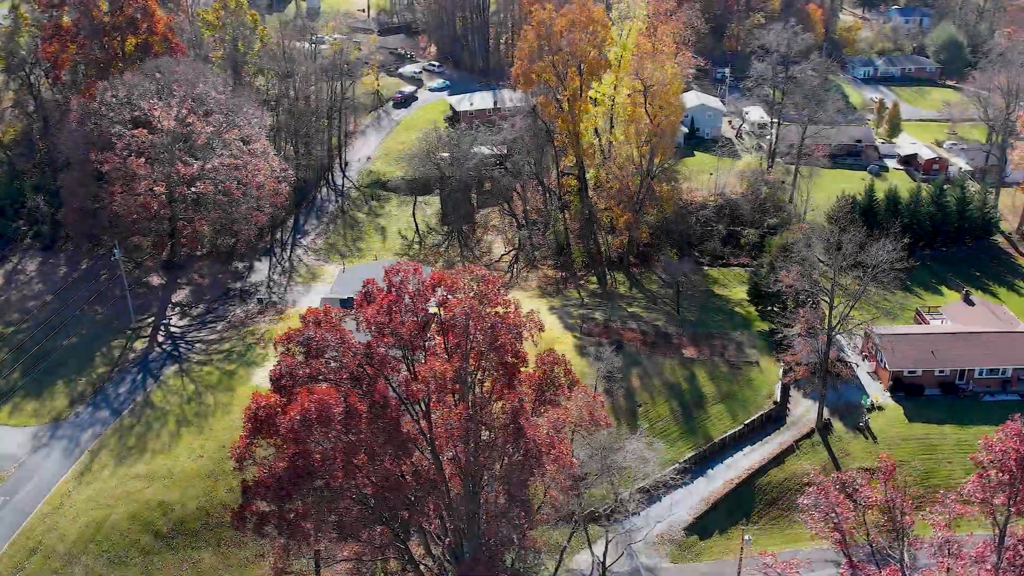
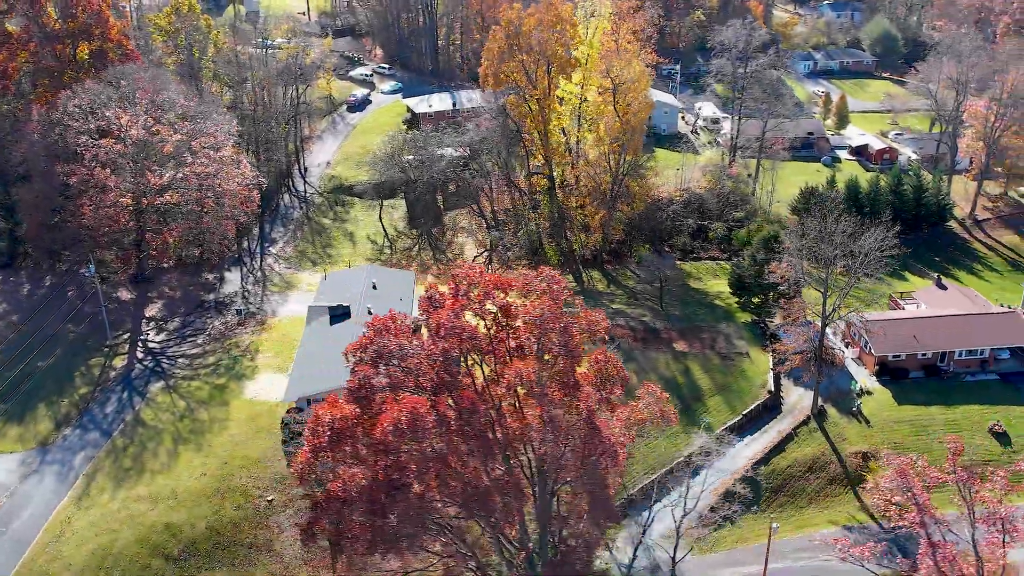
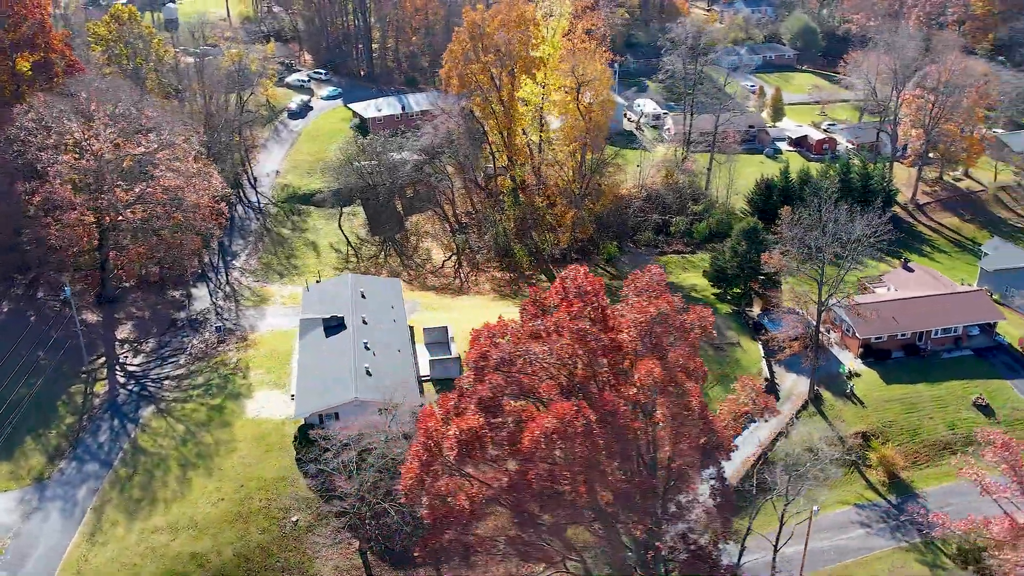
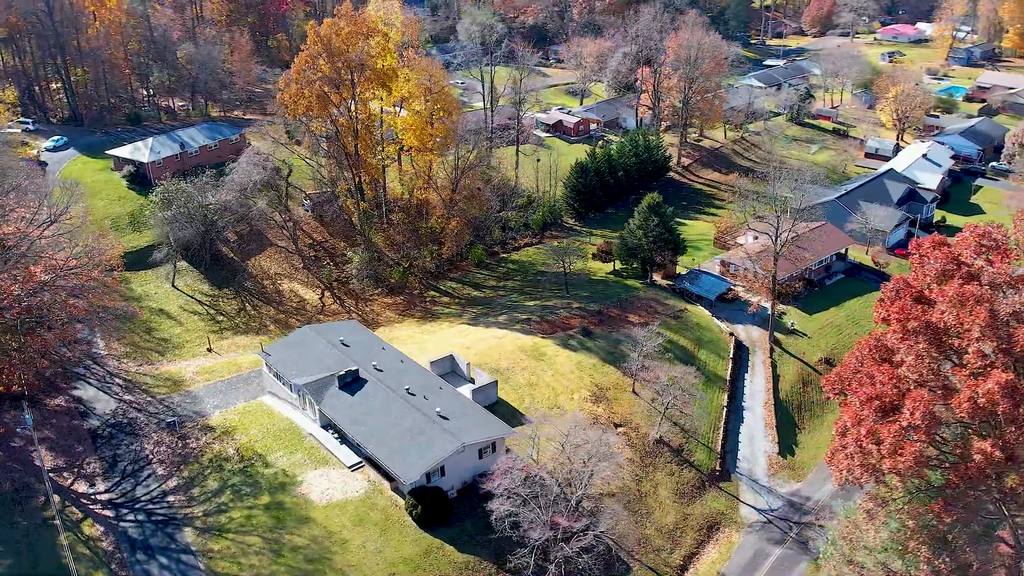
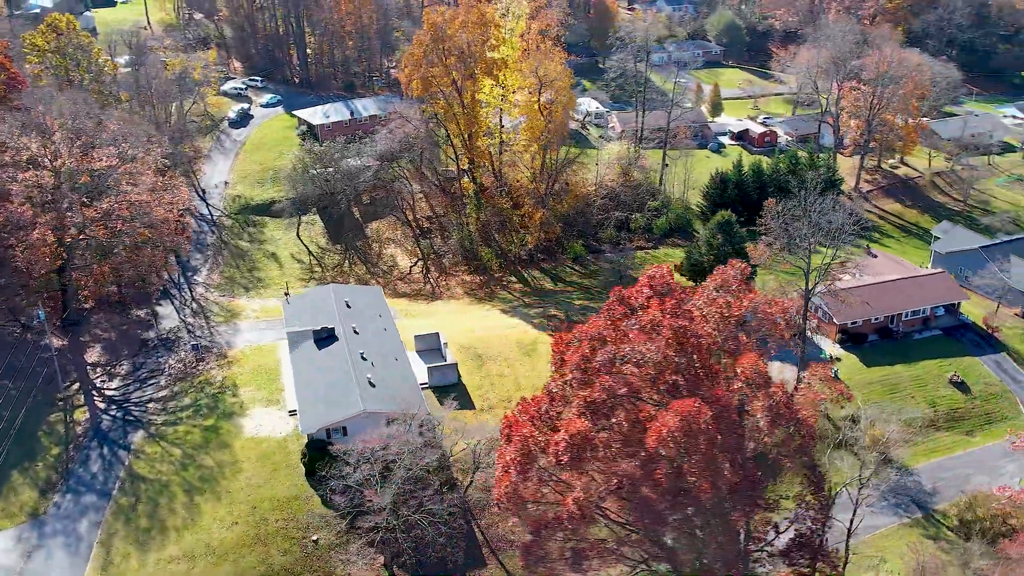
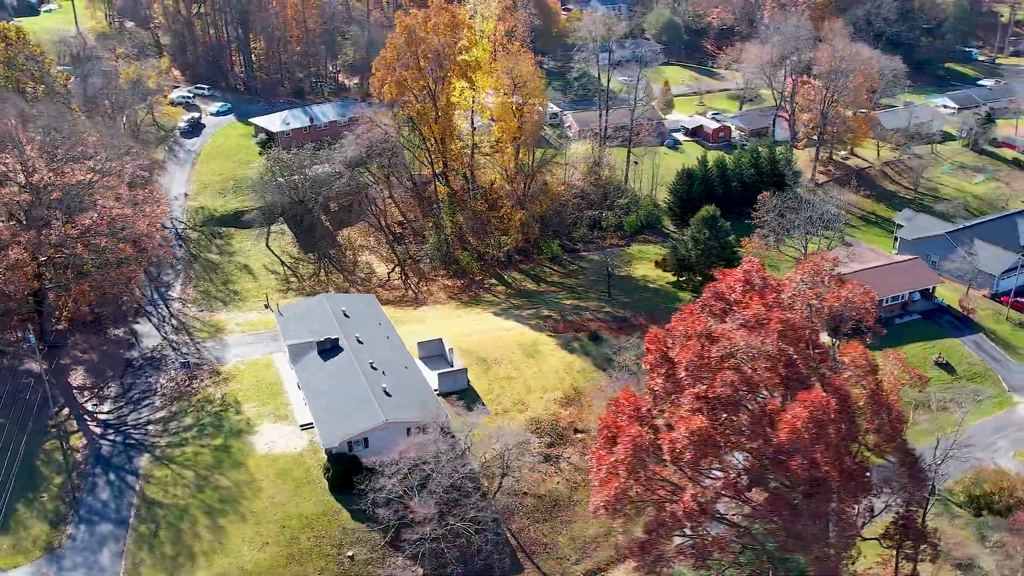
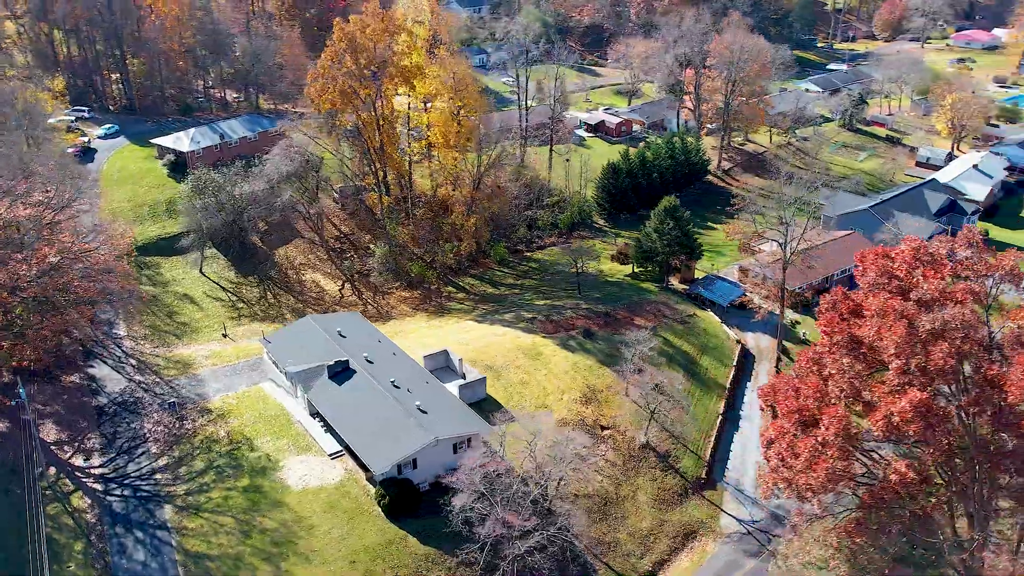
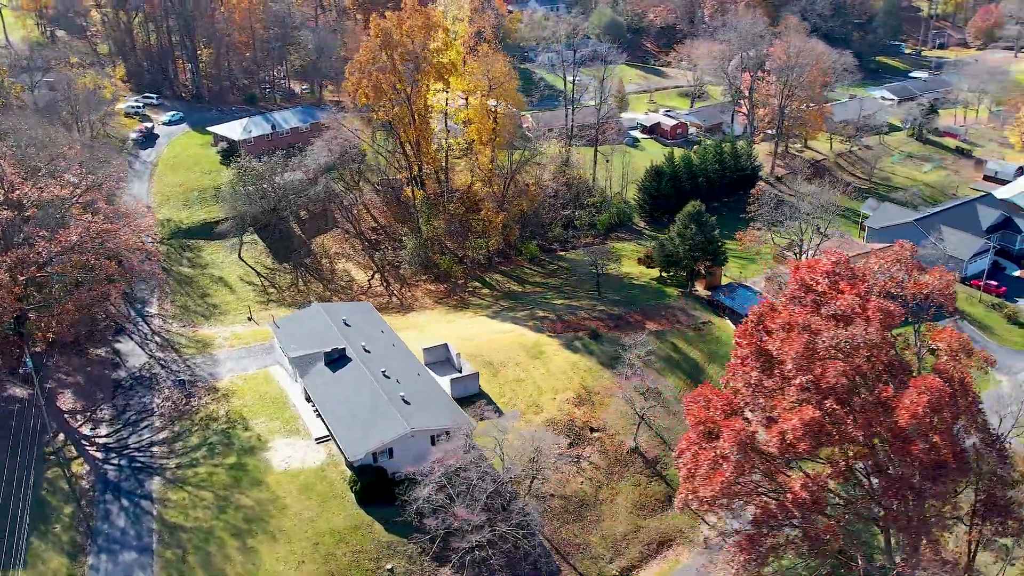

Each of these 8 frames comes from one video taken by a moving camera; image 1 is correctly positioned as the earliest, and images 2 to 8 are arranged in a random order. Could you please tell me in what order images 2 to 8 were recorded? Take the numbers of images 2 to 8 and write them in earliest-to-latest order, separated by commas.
2, 3, 5, 6, 8, 7, 4
